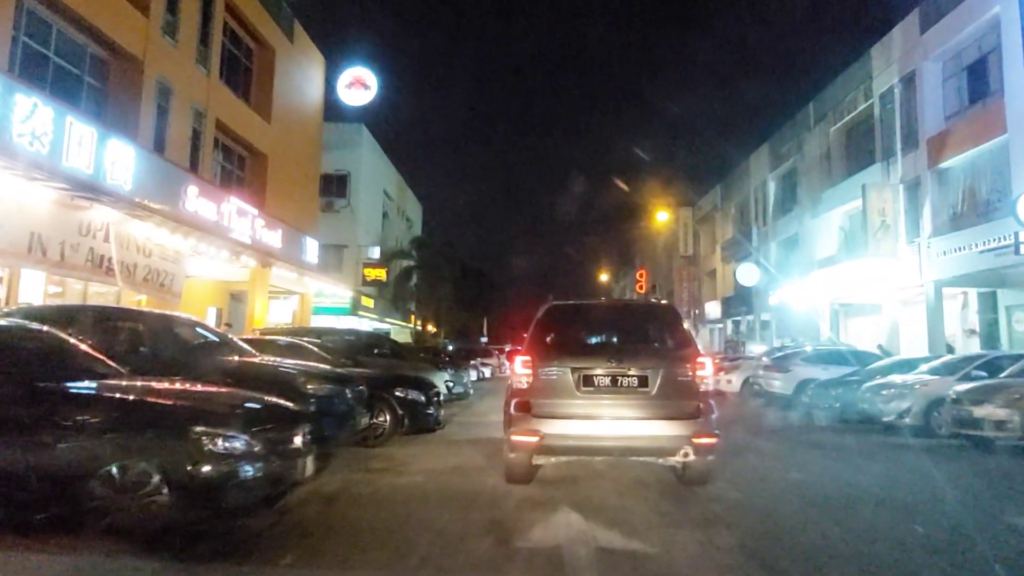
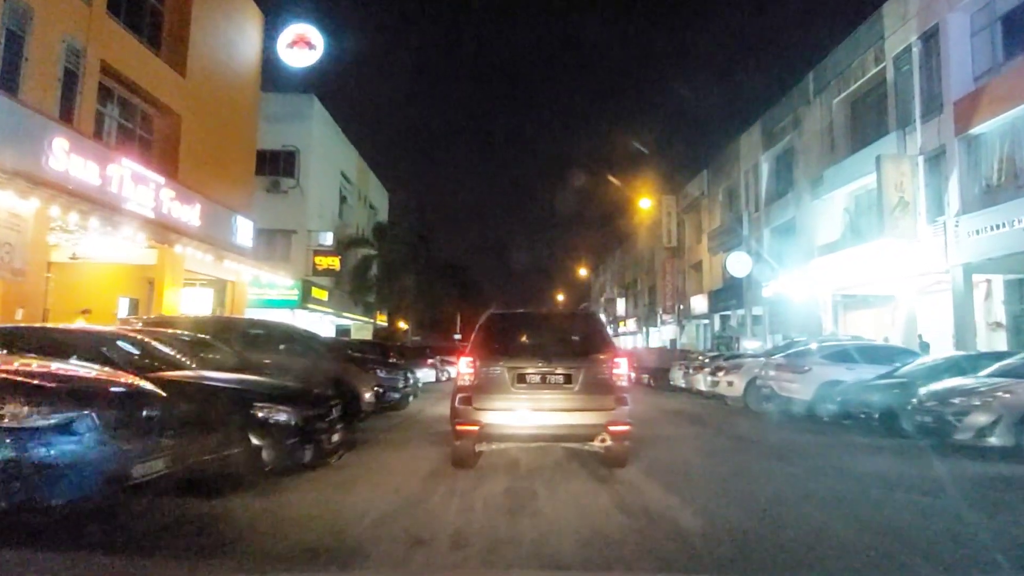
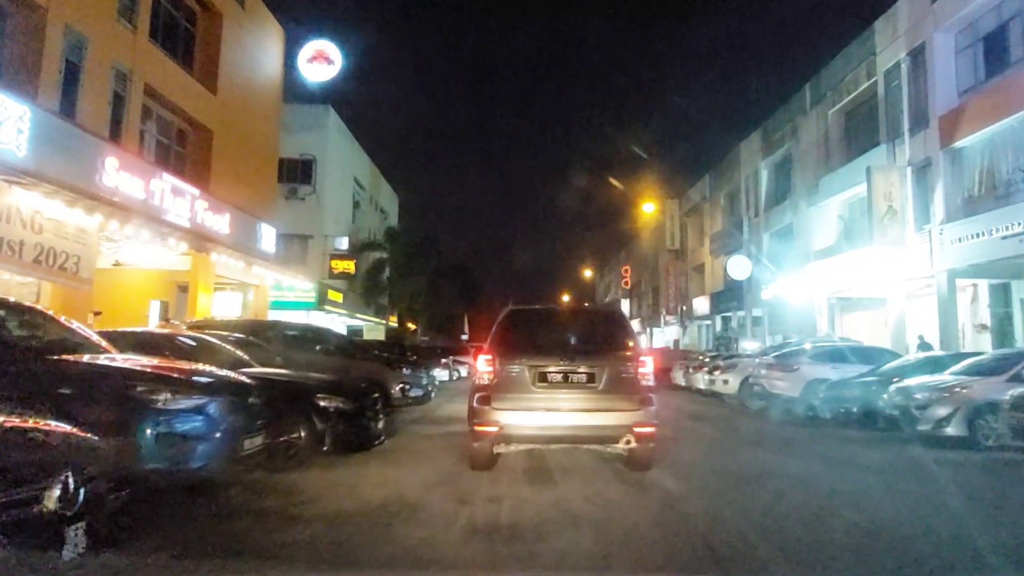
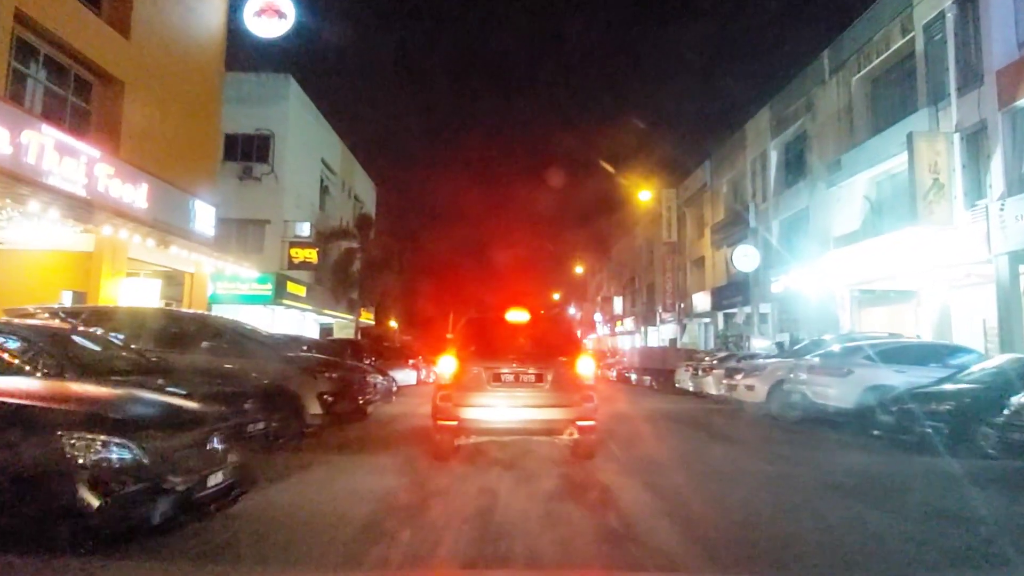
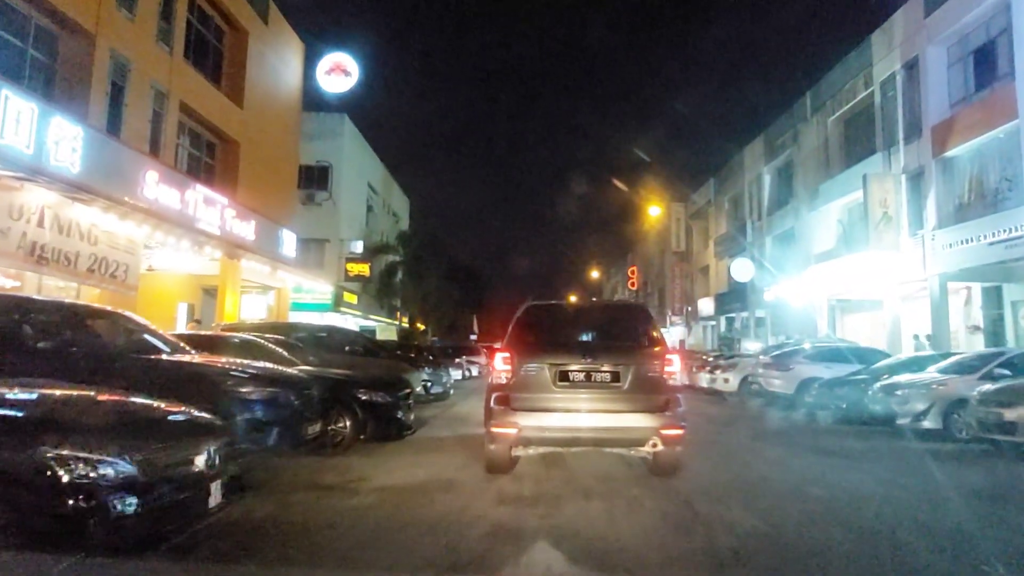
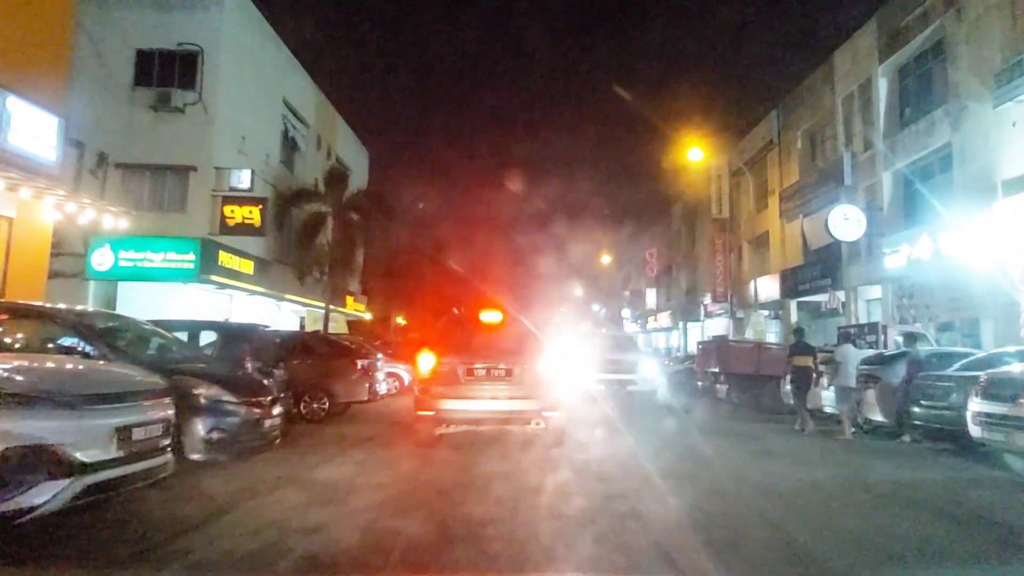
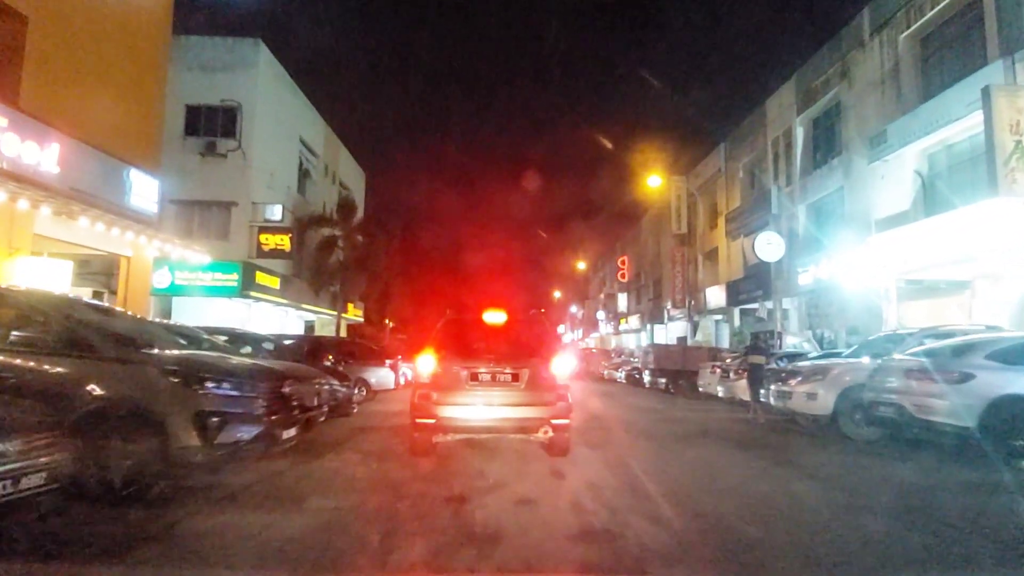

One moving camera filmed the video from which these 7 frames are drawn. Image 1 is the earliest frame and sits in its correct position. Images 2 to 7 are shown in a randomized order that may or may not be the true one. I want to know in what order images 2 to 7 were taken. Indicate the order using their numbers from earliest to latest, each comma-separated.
5, 3, 2, 4, 7, 6
